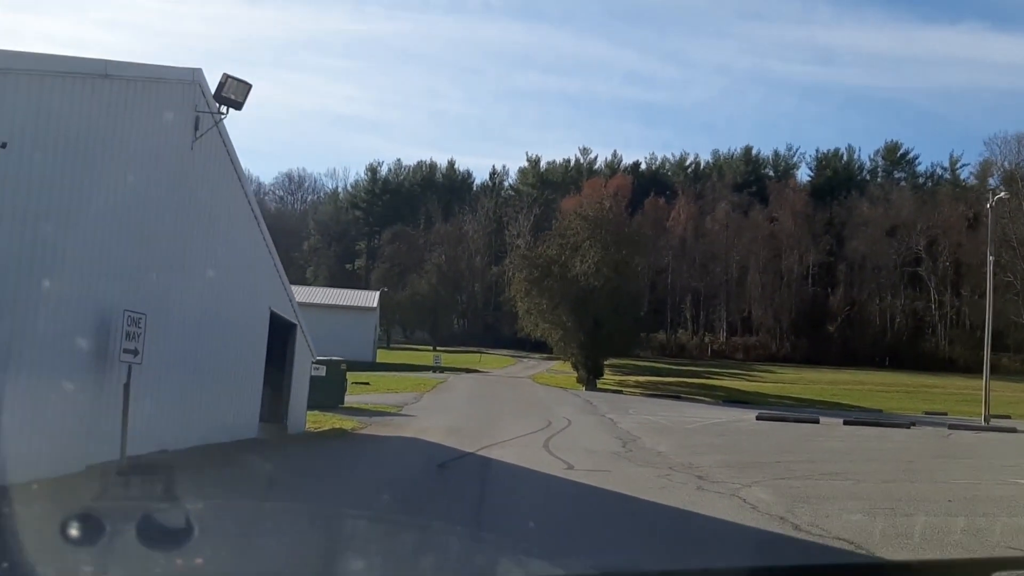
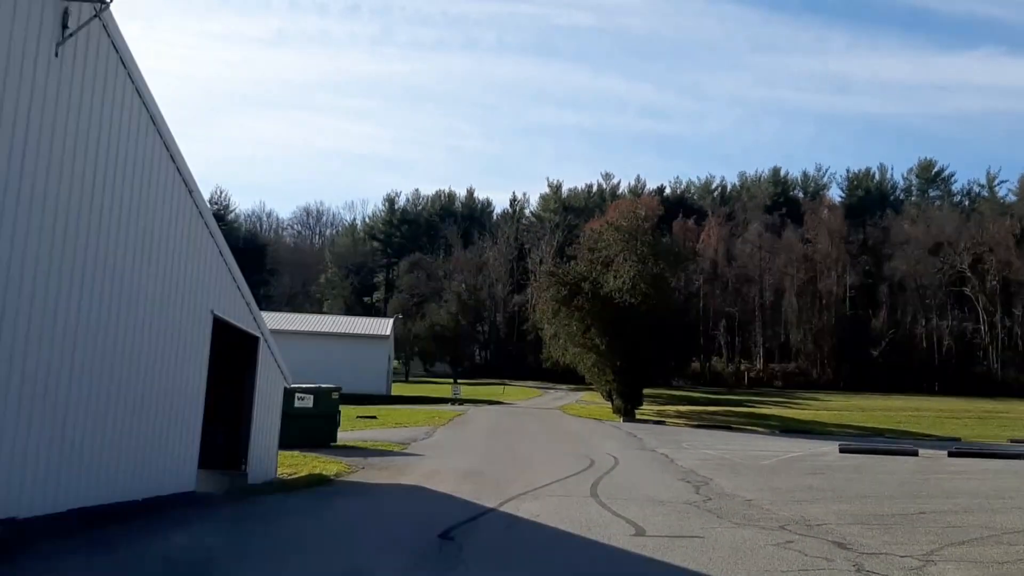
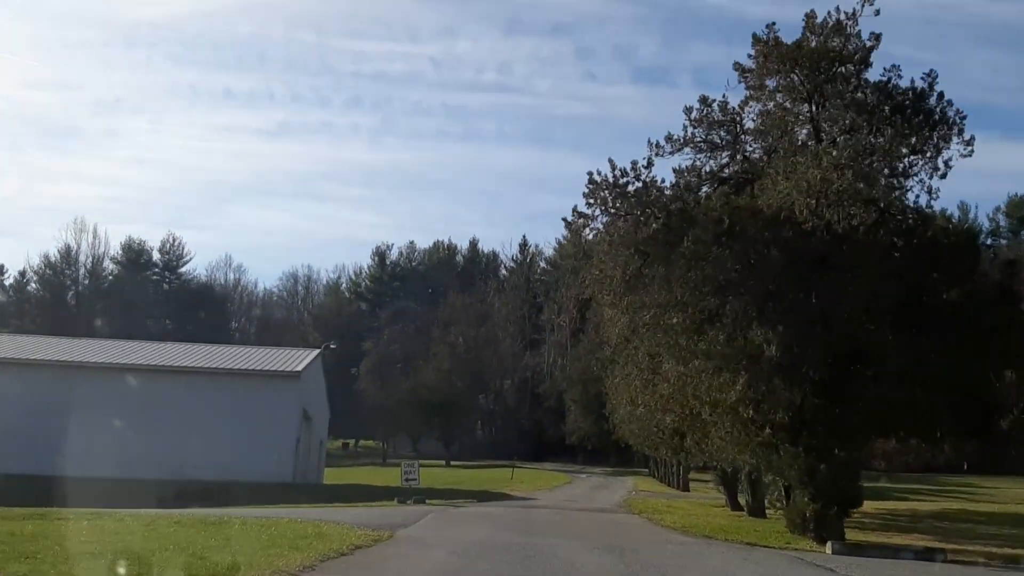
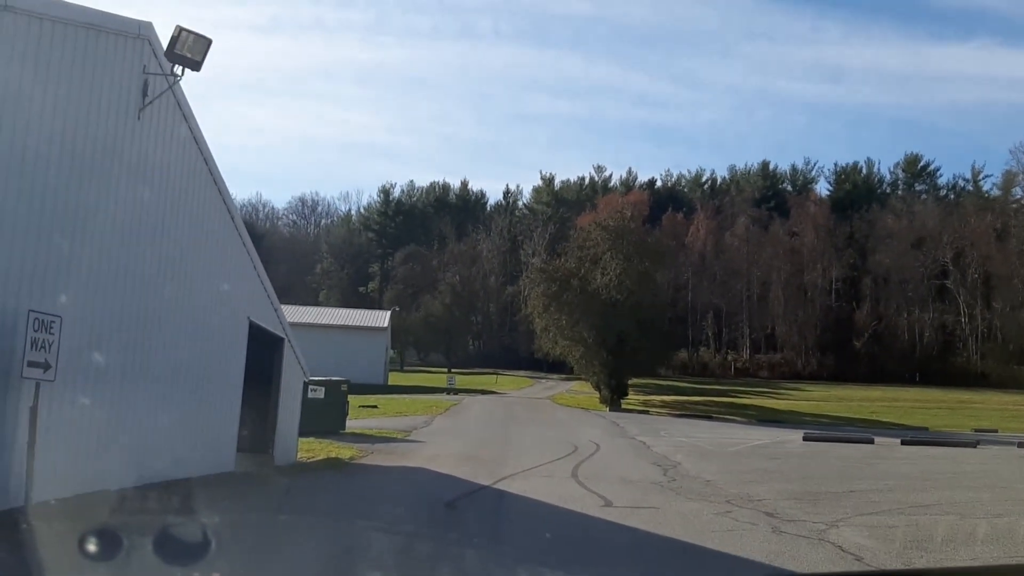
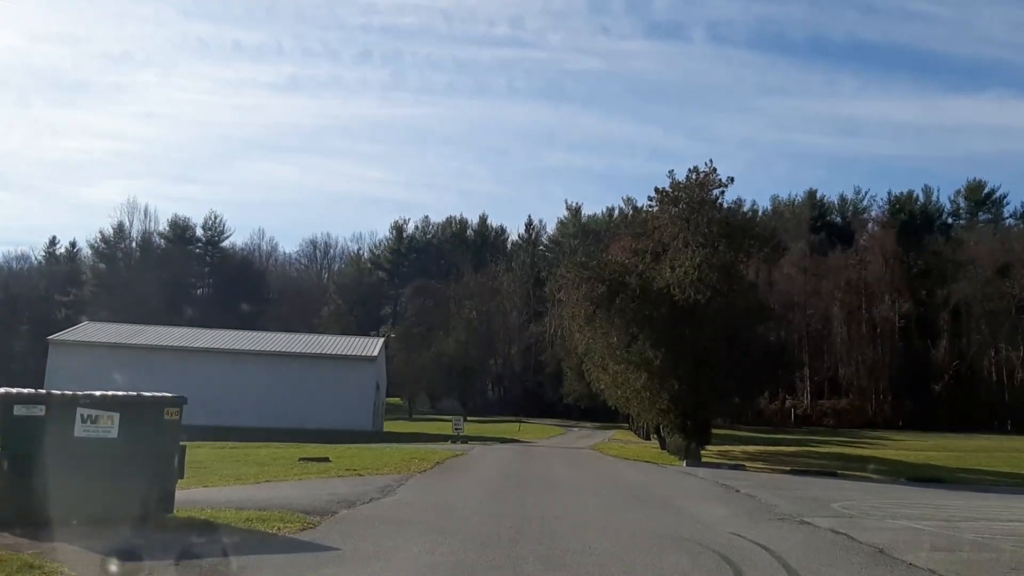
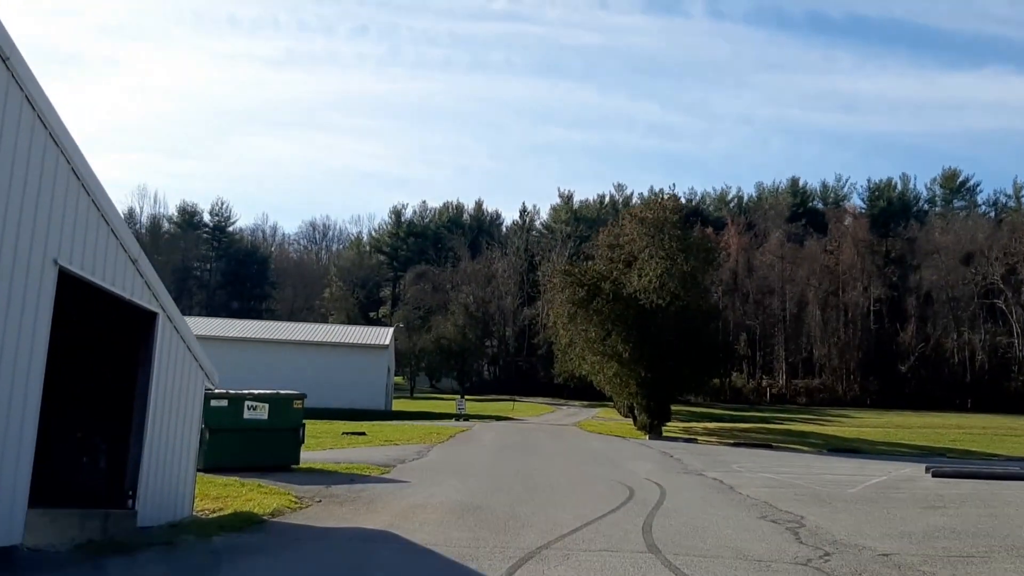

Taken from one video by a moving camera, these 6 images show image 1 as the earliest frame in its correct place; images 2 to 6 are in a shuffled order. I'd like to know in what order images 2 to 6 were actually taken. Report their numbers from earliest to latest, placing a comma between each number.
4, 2, 6, 5, 3
